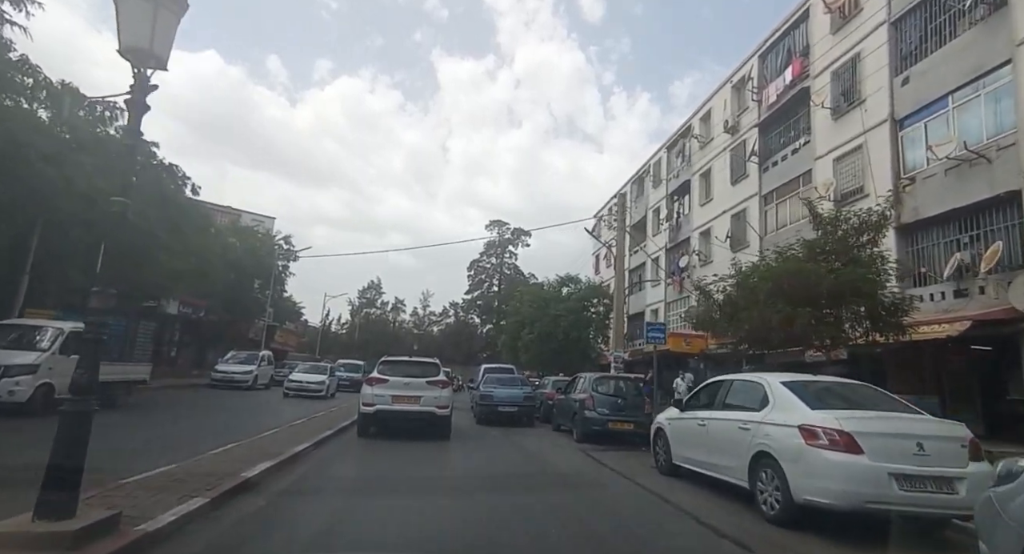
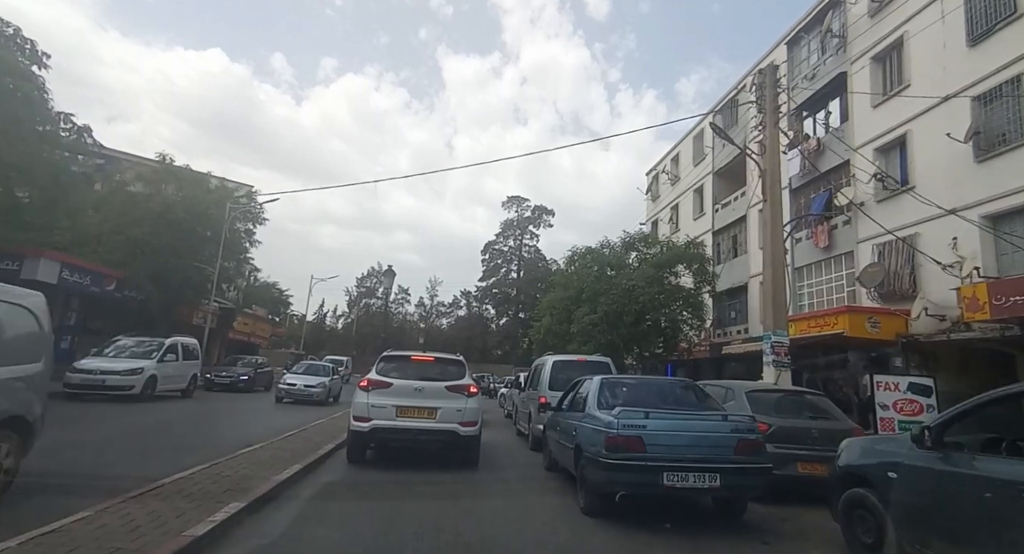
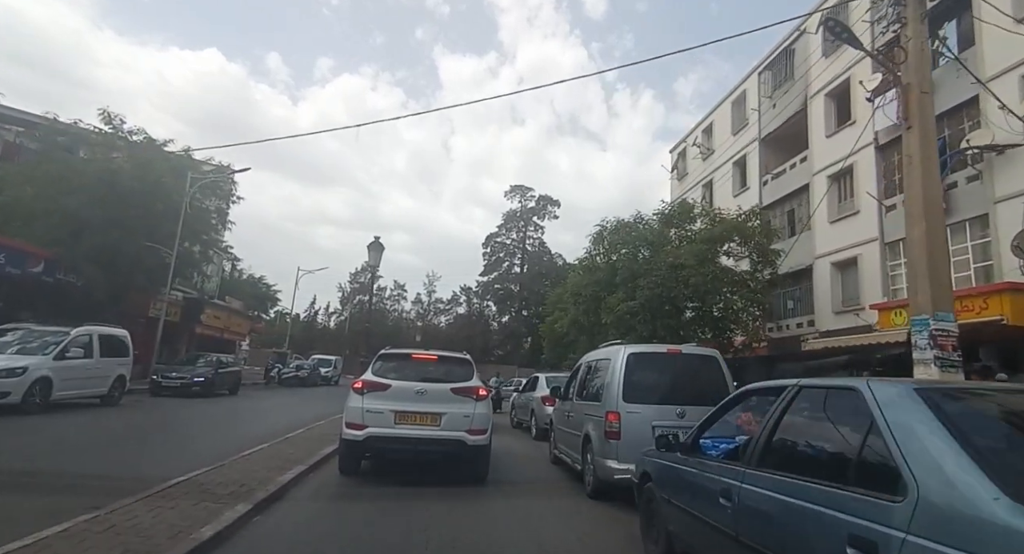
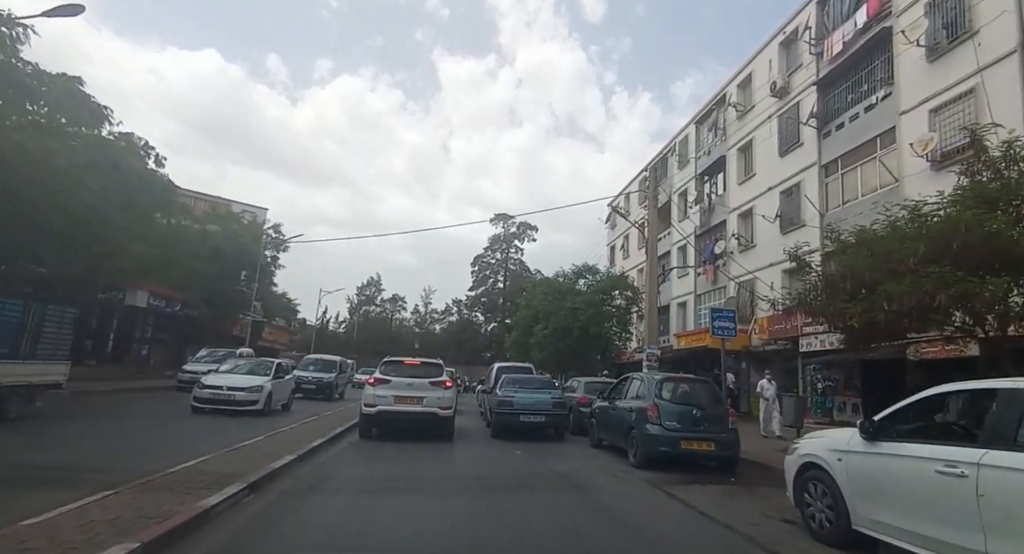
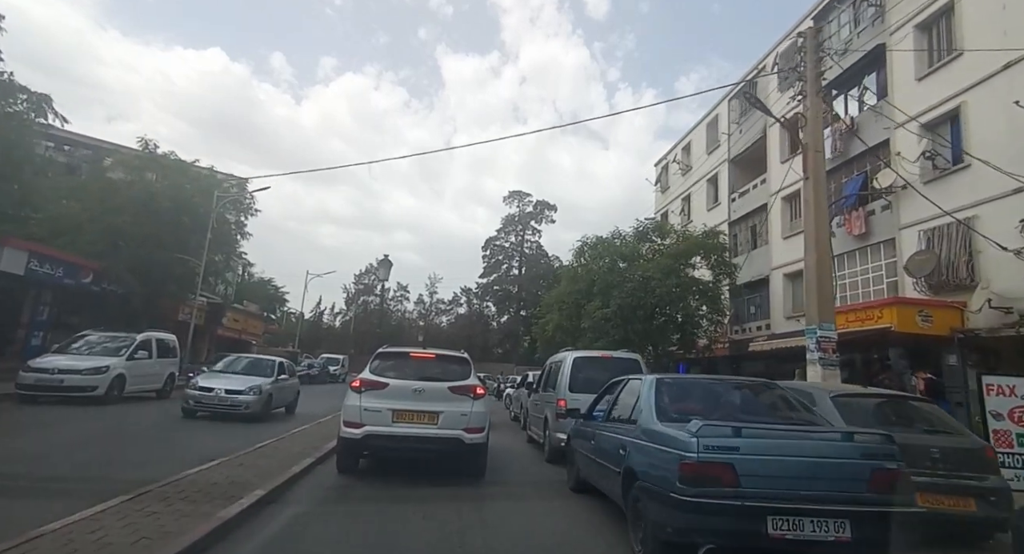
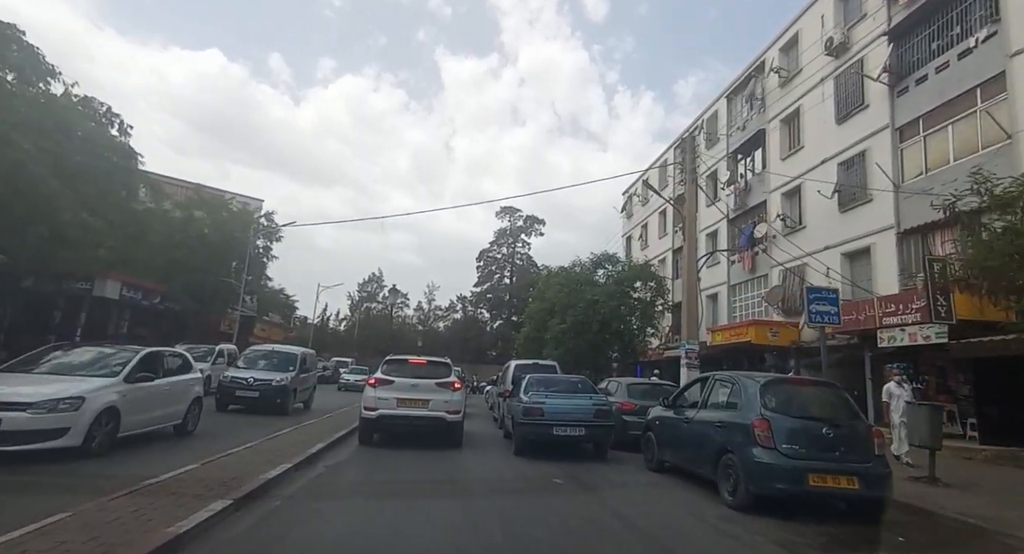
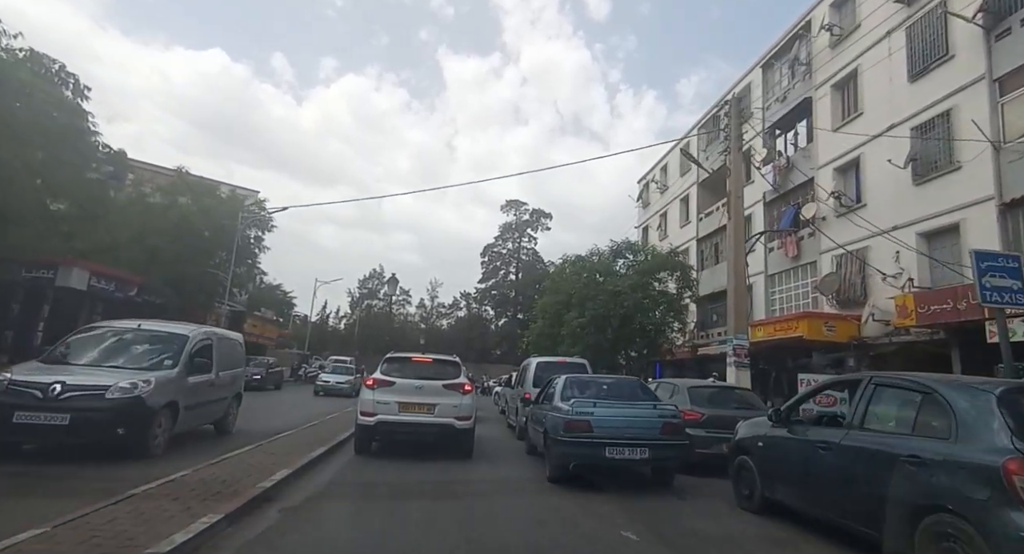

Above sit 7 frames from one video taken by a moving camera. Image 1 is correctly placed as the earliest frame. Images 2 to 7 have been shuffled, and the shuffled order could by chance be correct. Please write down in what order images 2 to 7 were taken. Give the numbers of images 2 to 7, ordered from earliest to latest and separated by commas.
4, 6, 7, 2, 5, 3
